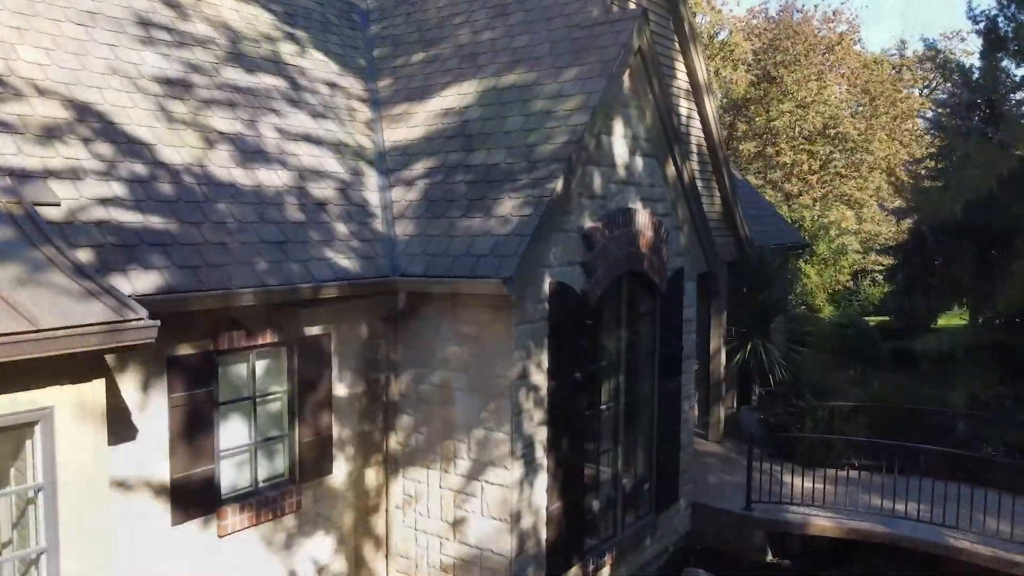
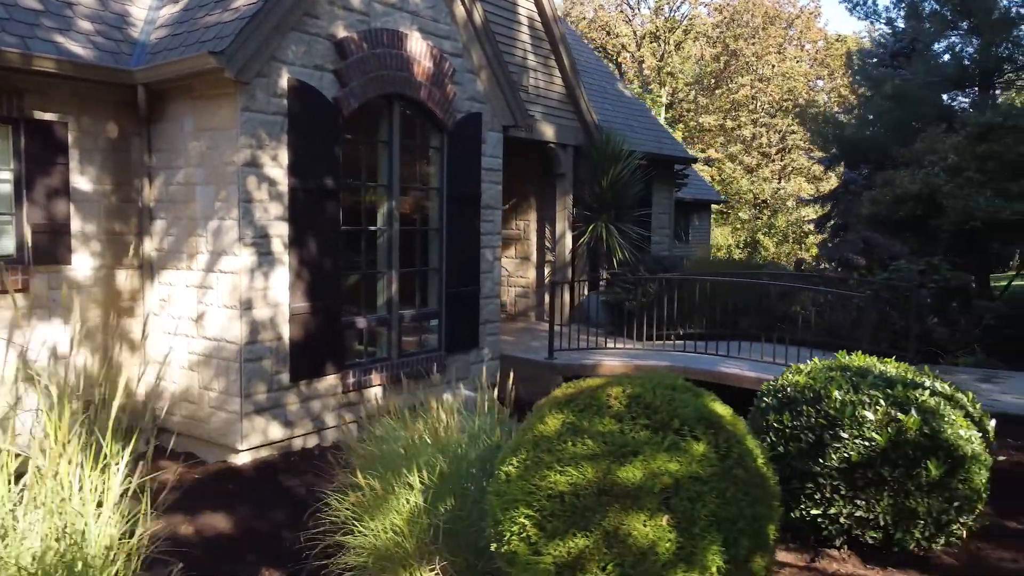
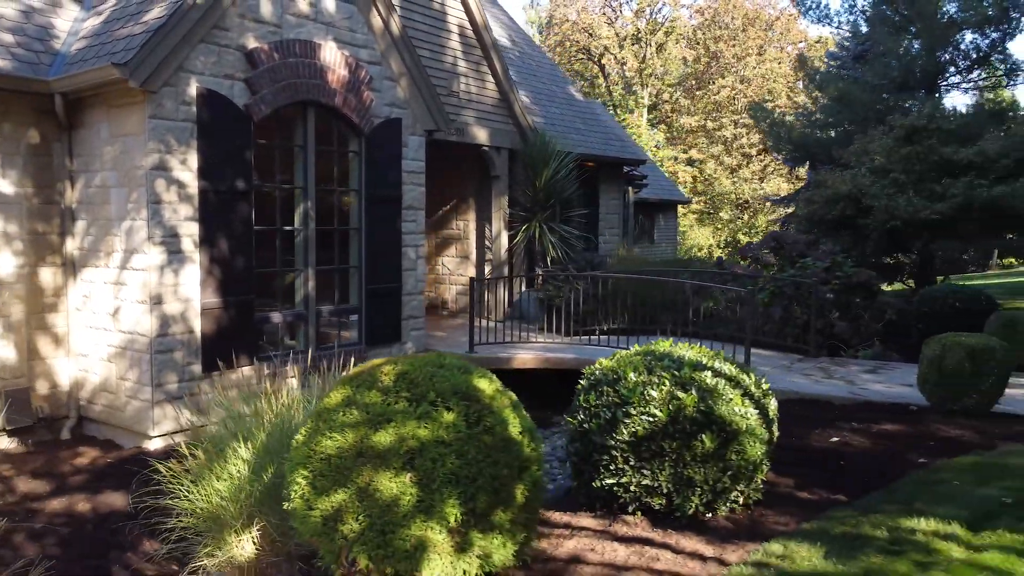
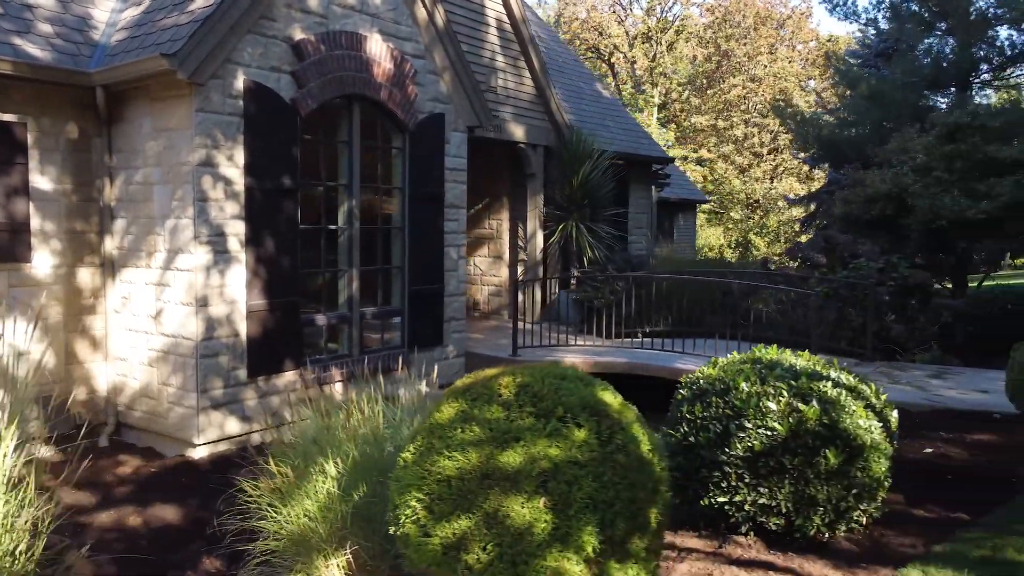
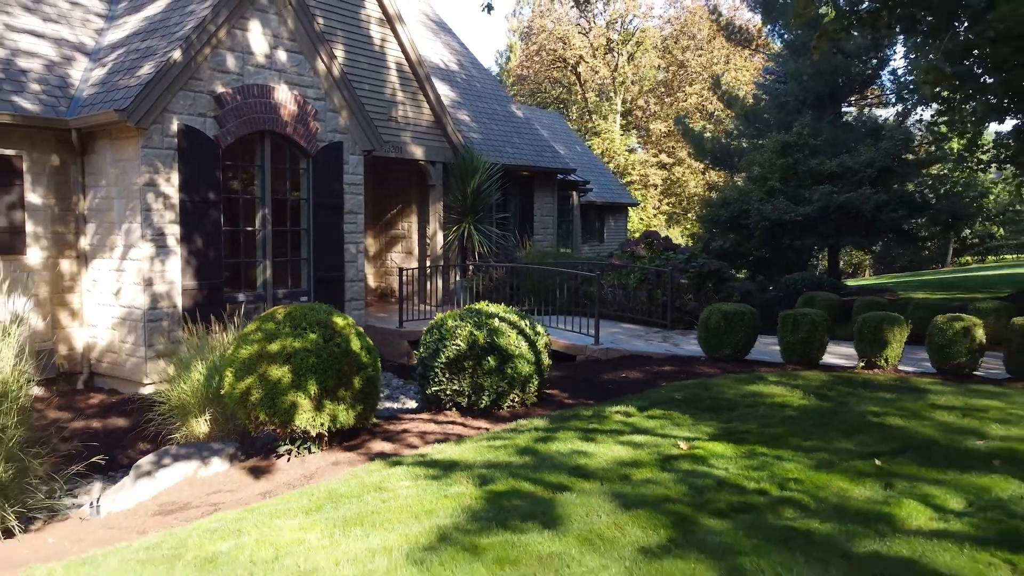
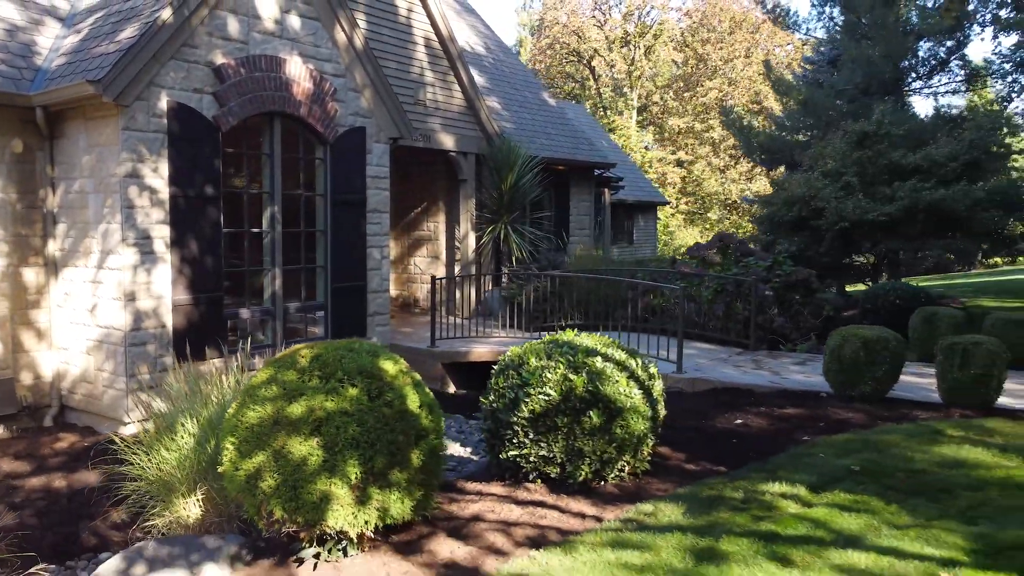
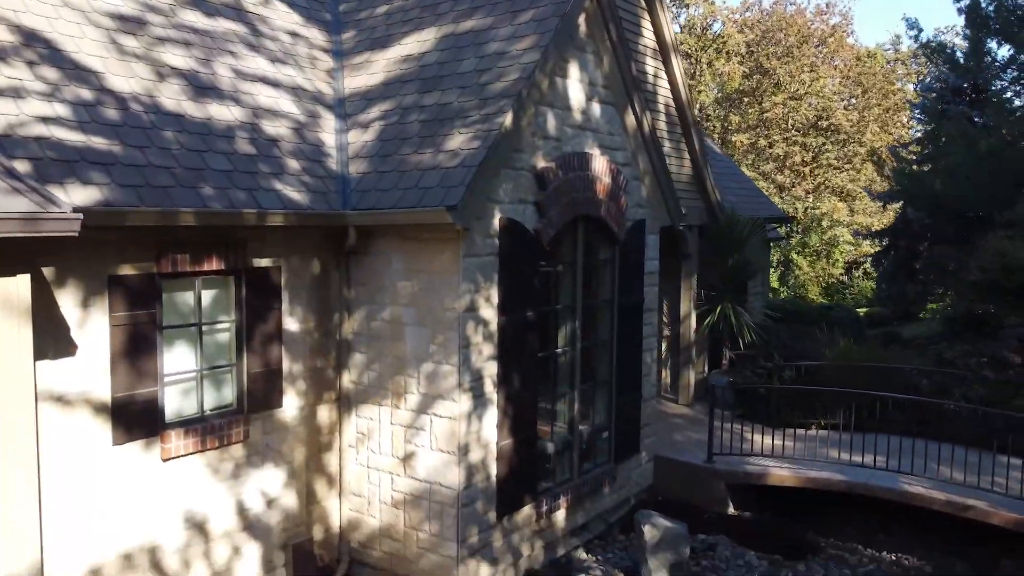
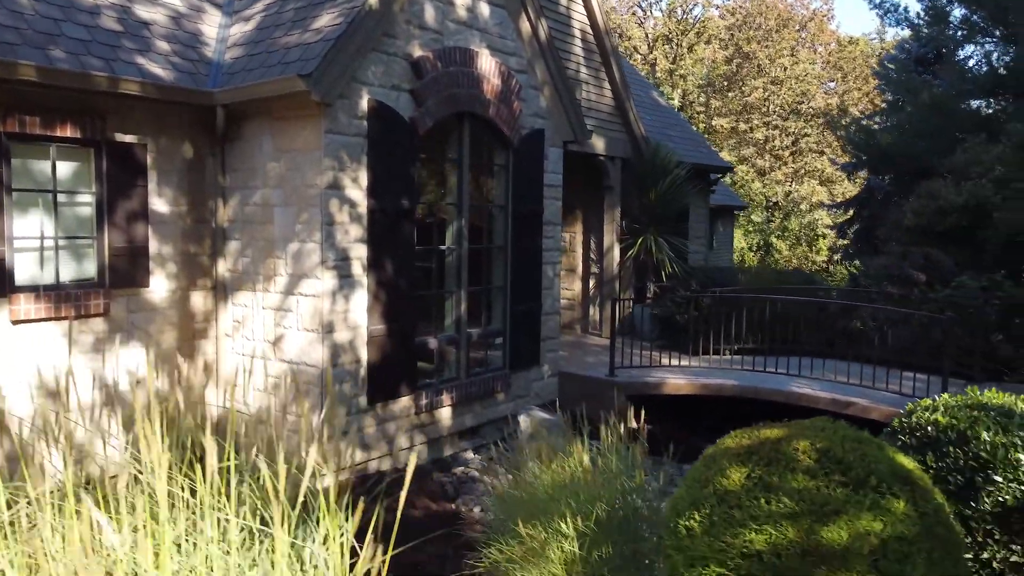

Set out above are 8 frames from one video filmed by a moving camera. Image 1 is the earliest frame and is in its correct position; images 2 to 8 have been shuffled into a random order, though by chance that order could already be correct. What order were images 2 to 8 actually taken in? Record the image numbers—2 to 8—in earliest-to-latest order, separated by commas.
7, 8, 2, 4, 3, 6, 5
